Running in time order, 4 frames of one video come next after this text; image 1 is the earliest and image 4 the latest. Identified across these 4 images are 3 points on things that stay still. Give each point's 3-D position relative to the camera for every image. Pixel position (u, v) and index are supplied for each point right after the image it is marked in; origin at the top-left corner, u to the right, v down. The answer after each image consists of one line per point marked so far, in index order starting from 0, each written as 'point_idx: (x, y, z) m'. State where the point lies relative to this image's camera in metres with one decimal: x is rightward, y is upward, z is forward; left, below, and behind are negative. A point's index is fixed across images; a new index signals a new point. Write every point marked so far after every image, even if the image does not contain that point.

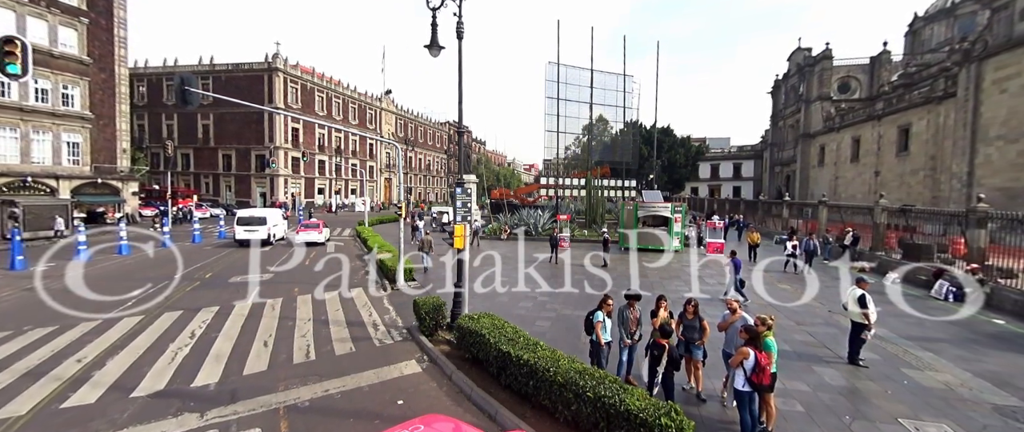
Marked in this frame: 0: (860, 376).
0: (+5.0, -2.3, +5.6) m
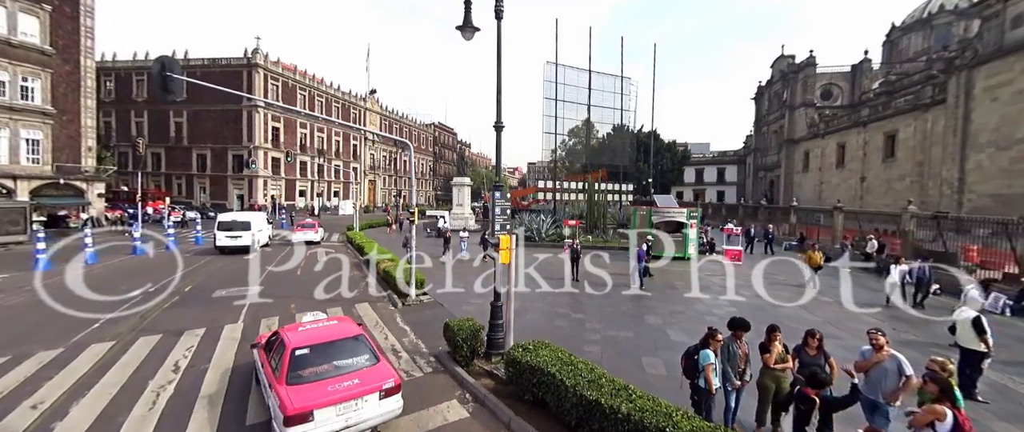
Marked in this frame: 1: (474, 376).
0: (+5.8, -2.4, +4.8) m
1: (-0.6, -2.4, +5.9) m
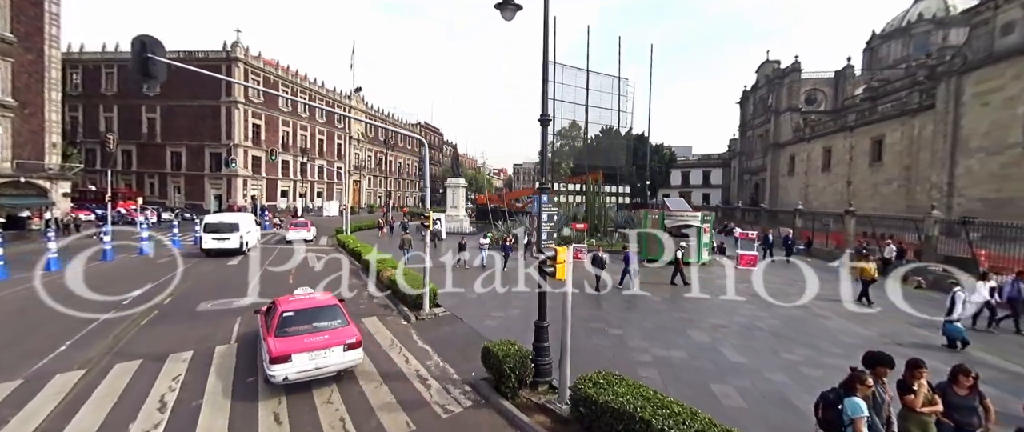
0: (+6.5, -2.5, +4.2) m
1: (+0.2, -2.5, +5.0) m
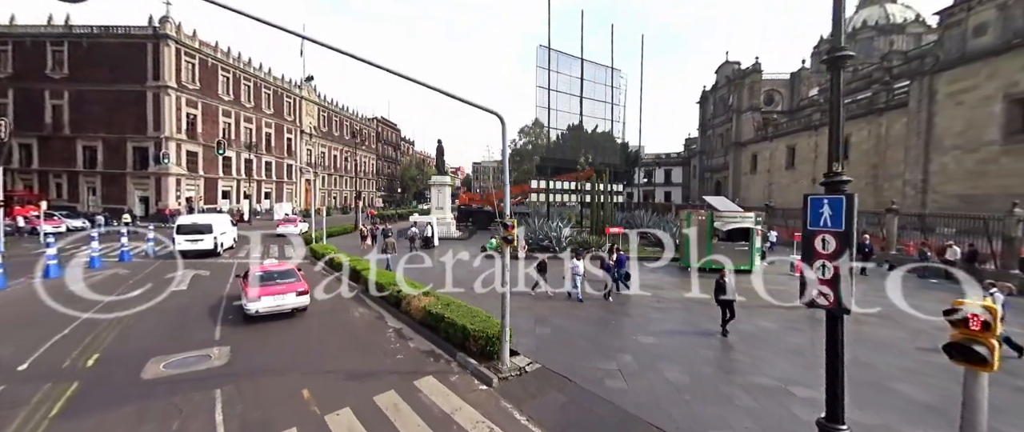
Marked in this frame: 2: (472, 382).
0: (+8.9, -2.7, +2.5) m
1: (+2.5, -2.7, +2.6) m
2: (-0.7, -2.6, +6.3) m
